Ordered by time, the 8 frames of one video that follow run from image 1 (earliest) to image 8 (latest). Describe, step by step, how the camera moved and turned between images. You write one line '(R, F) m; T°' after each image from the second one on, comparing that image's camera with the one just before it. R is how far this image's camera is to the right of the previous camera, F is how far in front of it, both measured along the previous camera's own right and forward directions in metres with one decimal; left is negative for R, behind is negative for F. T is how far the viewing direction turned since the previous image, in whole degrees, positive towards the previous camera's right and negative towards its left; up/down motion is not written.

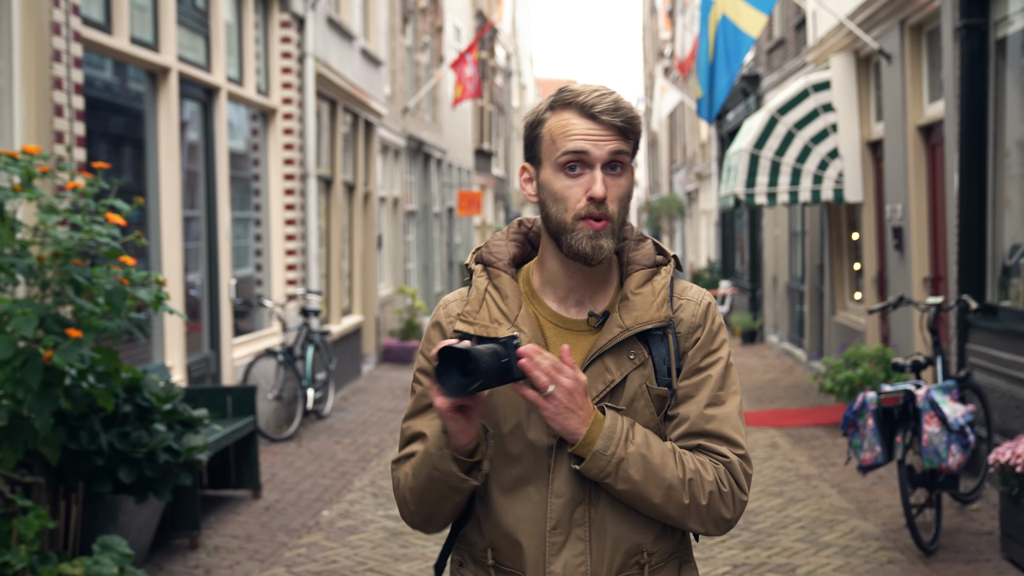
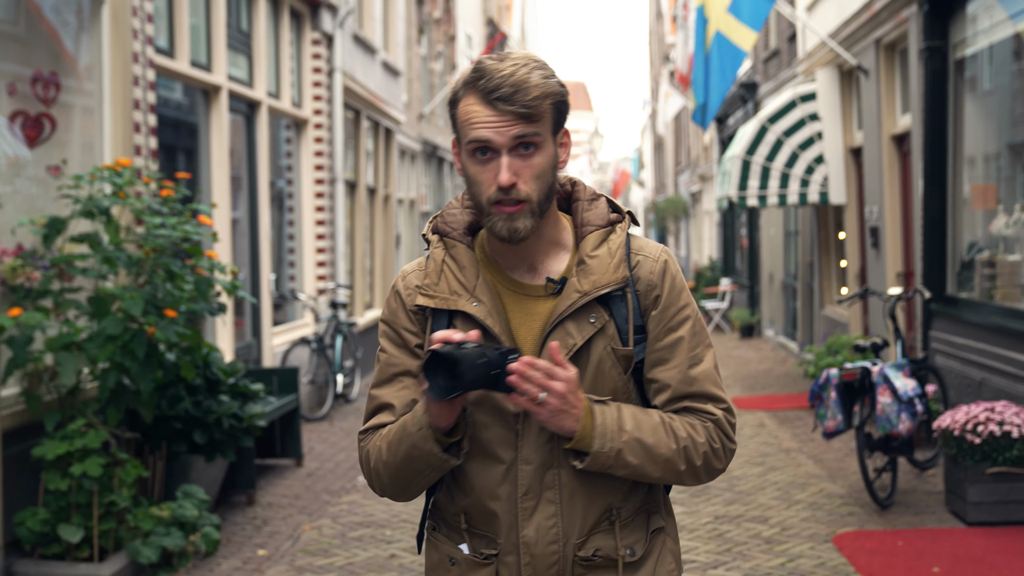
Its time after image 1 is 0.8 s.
(0.0, -0.9) m; 0°
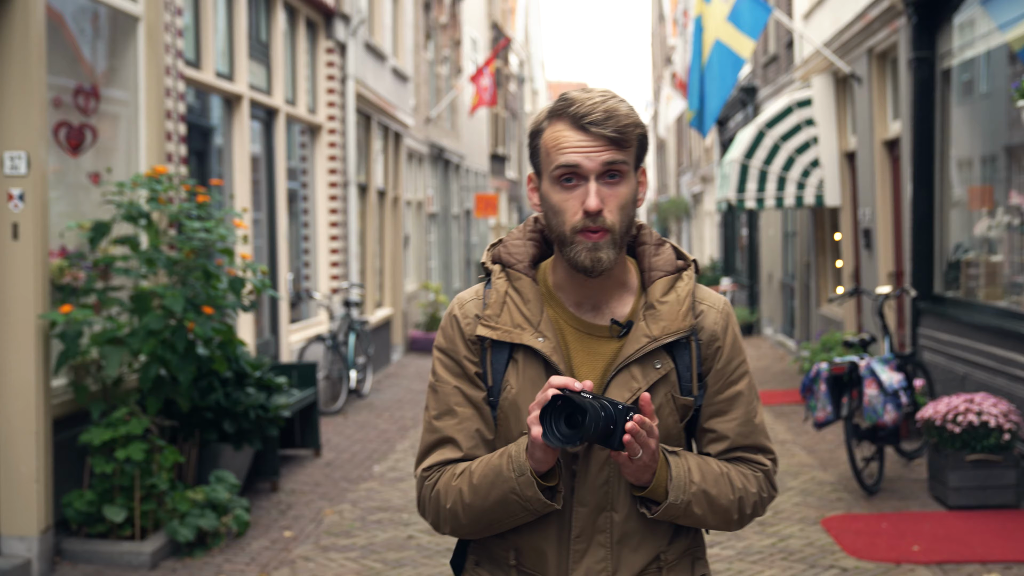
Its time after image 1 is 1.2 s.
(0.0, -0.4) m; 0°
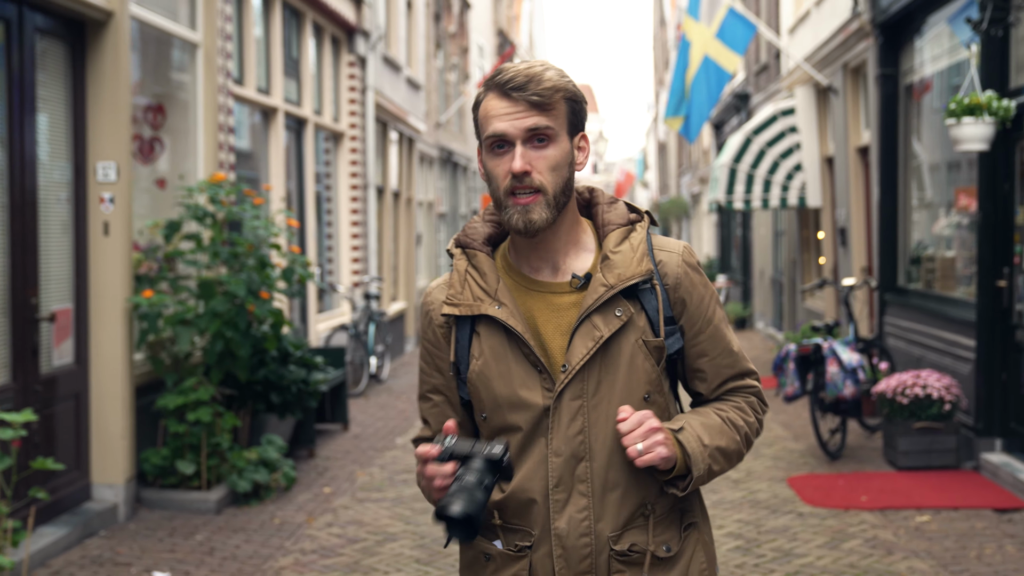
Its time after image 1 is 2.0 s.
(0.0, -1.0) m; 0°
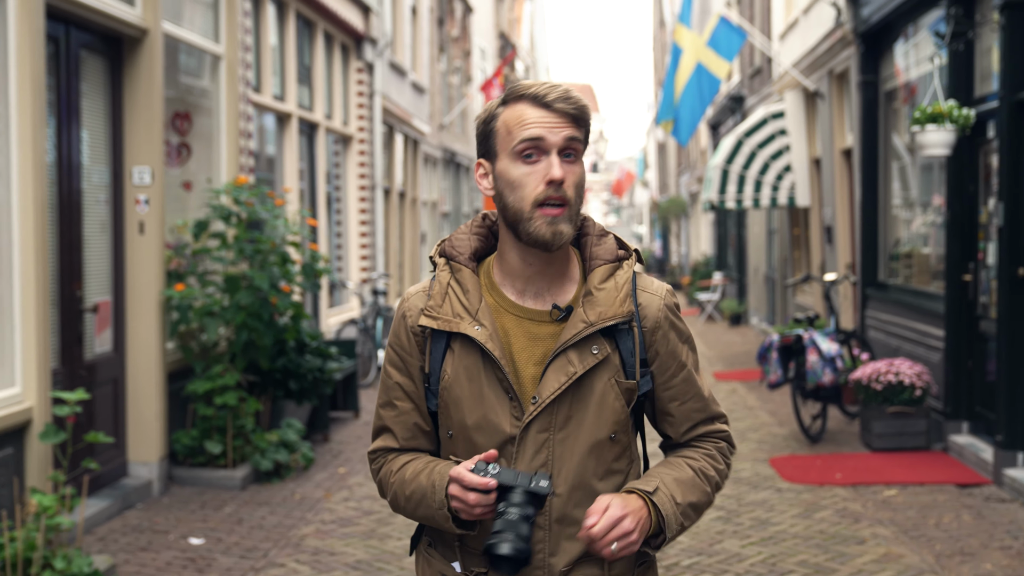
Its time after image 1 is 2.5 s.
(0.0, -0.5) m; 0°
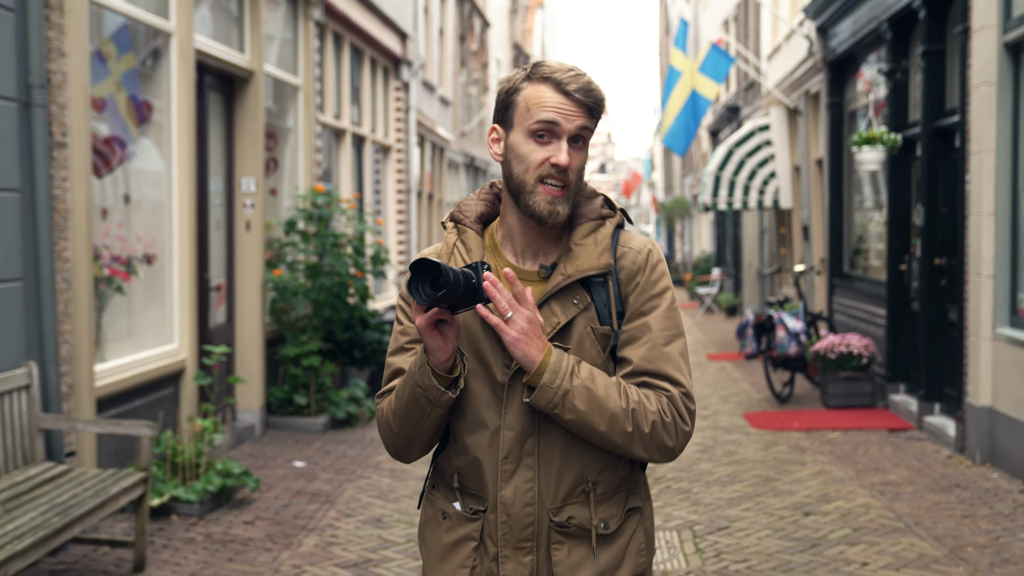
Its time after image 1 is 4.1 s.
(-0.1, -1.8) m; 0°
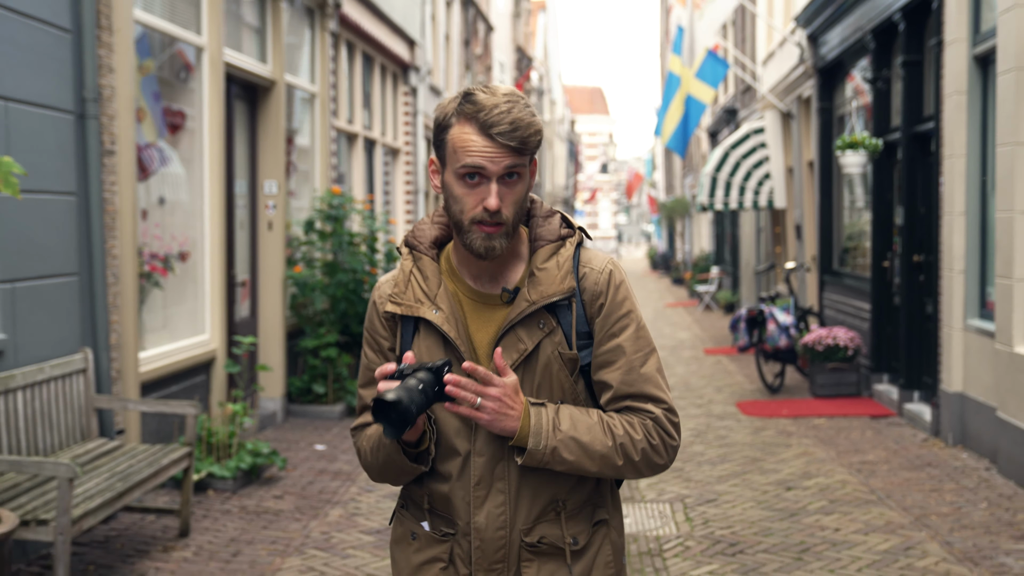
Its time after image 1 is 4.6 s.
(0.0, -0.5) m; 0°
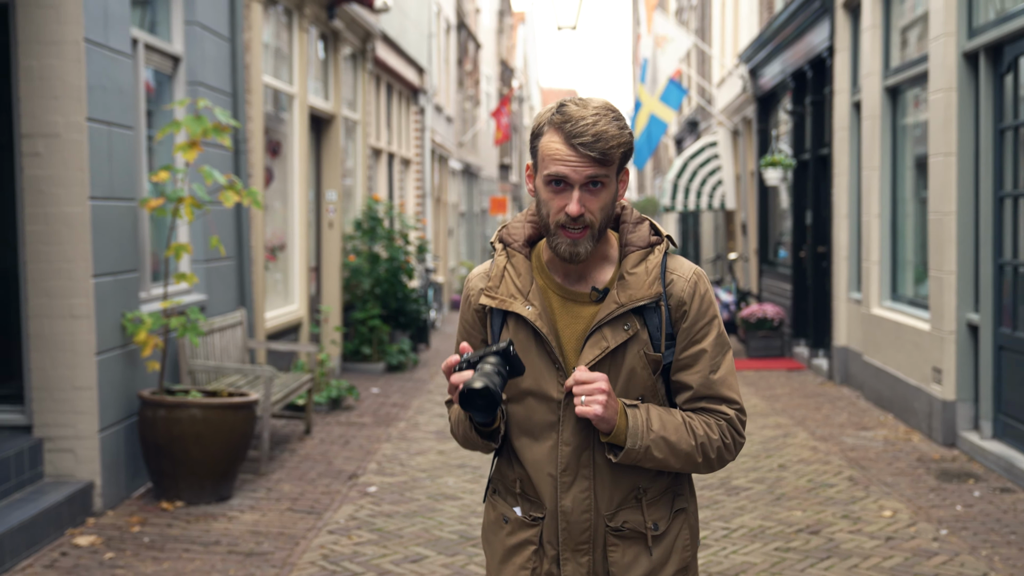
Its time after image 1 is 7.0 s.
(-0.3, -2.7) m; +1°
